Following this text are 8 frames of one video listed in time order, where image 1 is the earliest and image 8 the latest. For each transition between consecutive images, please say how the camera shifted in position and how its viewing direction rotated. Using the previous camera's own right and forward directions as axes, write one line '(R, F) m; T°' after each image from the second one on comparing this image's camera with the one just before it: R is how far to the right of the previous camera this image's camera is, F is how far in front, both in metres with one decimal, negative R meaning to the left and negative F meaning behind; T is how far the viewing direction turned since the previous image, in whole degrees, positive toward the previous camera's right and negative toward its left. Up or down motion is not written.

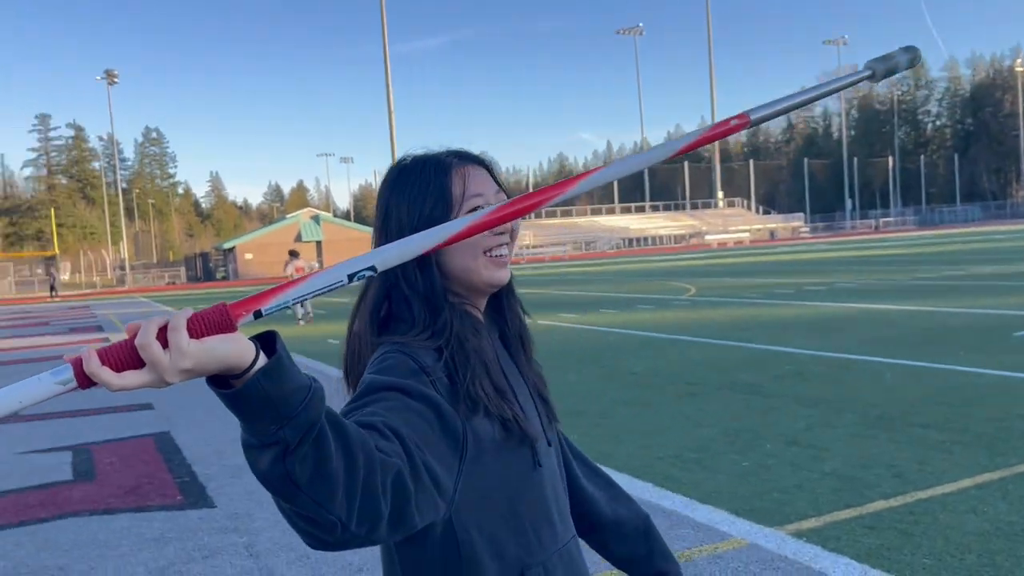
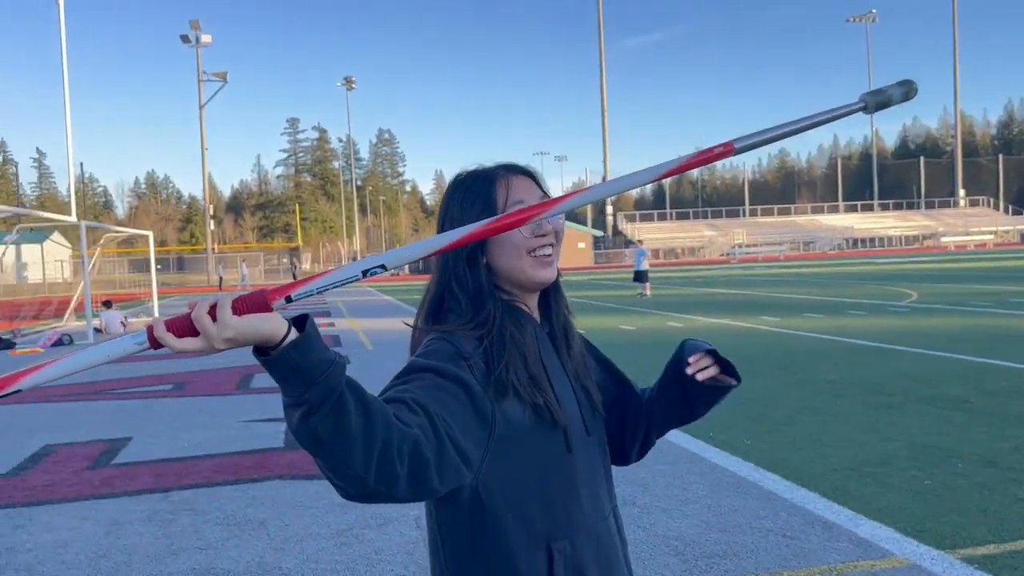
(+0.3, -0.1) m; -14°
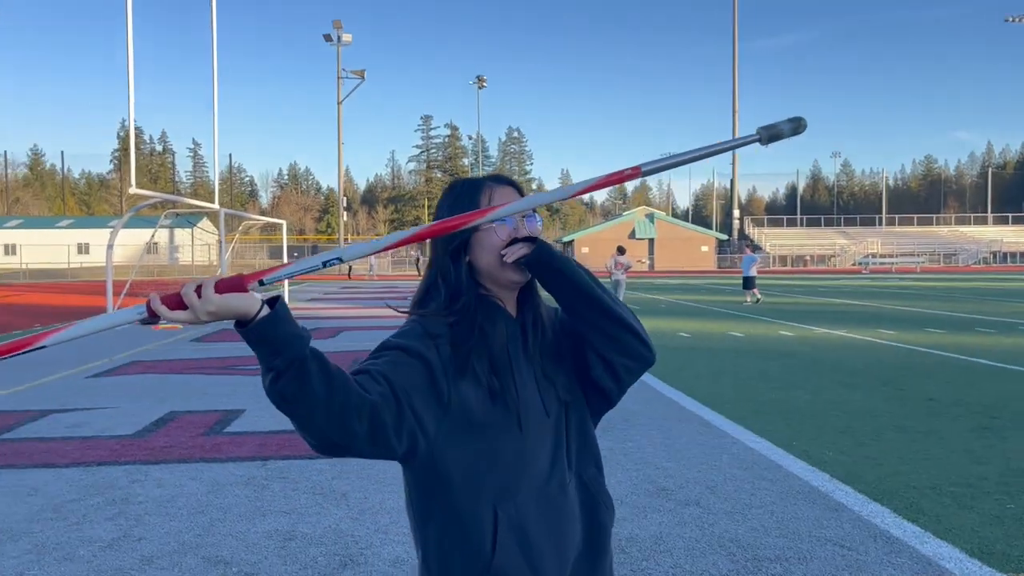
(+0.3, -0.2) m; -8°
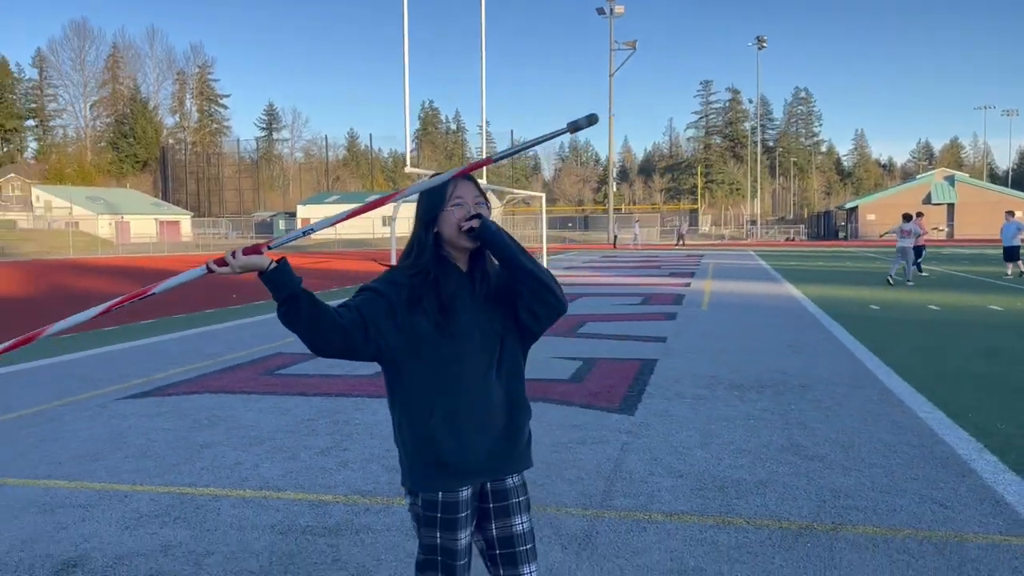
(+0.9, -0.6) m; -19°
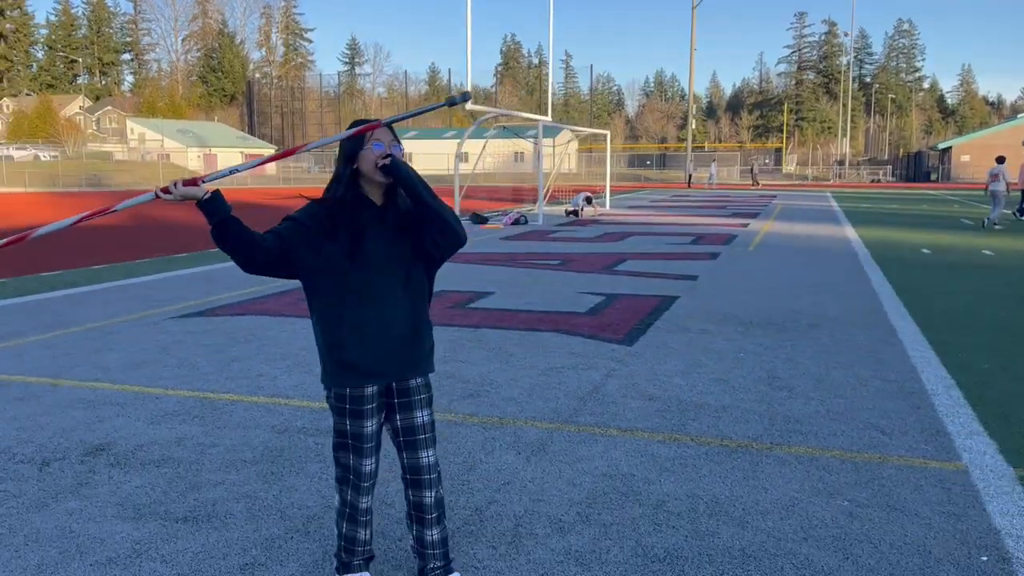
(+0.6, -0.4) m; -5°
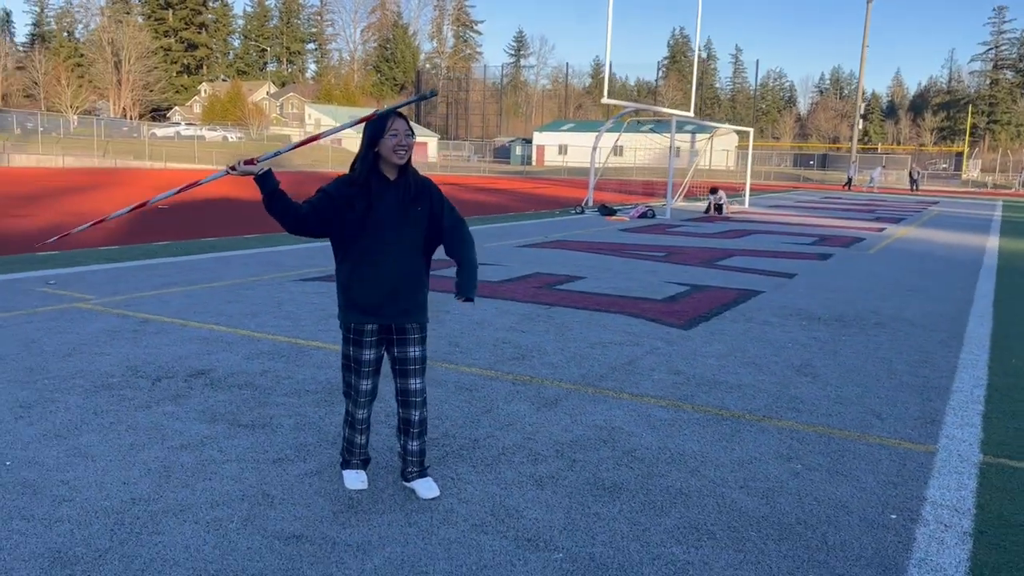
(+0.8, -0.6) m; -10°
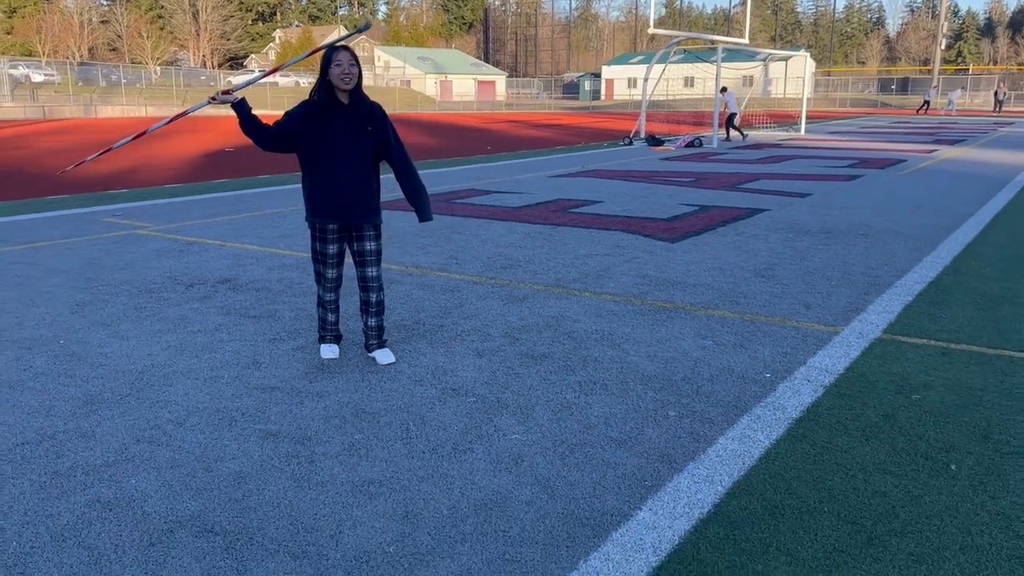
(+0.7, -0.7) m; -5°
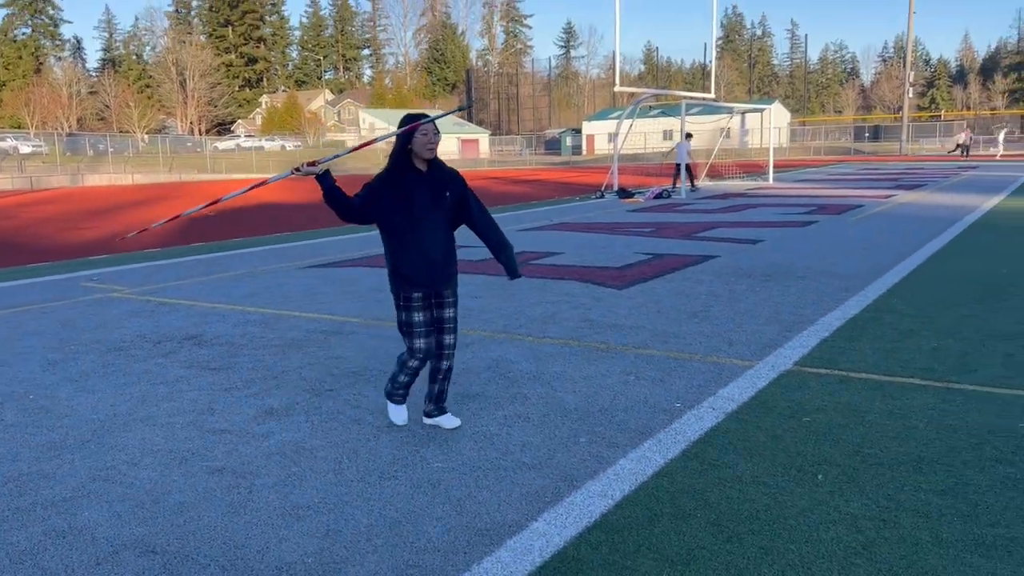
(+0.3, -0.4) m; +1°
